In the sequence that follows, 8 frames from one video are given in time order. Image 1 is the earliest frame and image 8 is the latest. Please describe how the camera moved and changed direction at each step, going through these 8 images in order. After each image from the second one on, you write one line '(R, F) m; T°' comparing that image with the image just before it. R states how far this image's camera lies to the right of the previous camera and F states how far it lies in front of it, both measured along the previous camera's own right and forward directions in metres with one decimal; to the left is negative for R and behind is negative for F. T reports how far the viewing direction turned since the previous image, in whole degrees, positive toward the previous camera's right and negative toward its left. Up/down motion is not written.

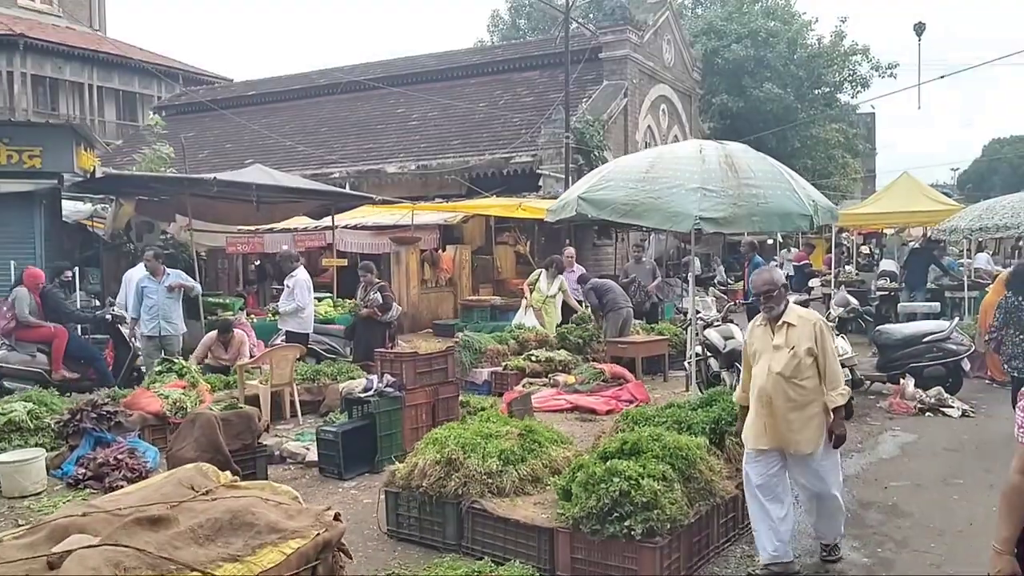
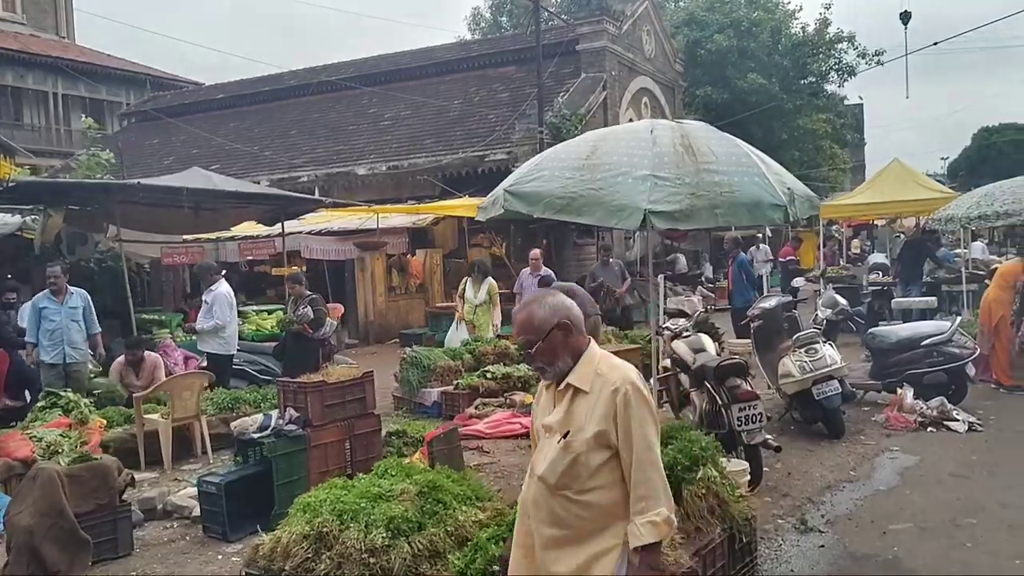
(+0.5, +1.0) m; 0°
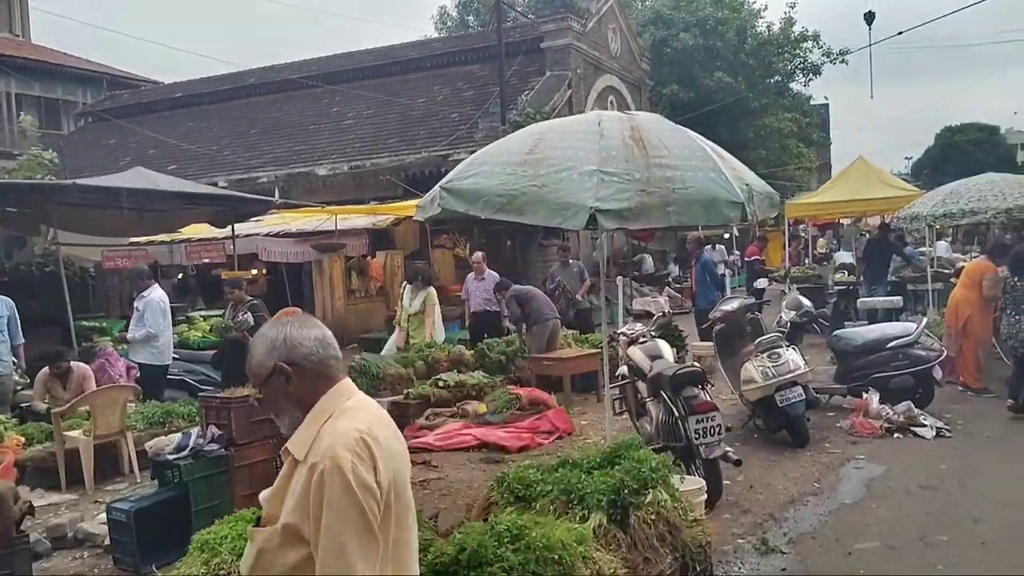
(+0.2, +0.4) m; +2°
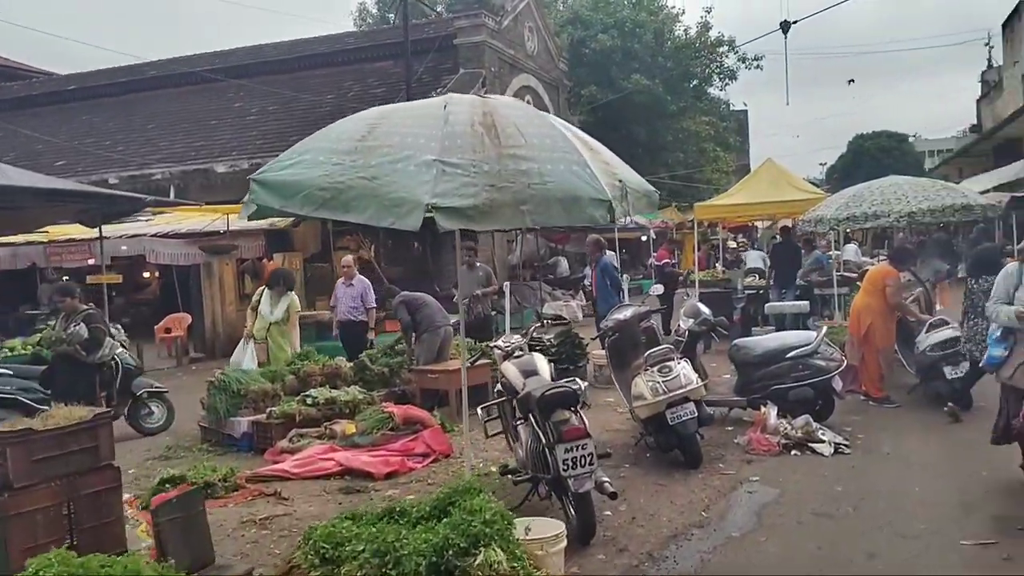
(+0.5, +0.7) m; +5°
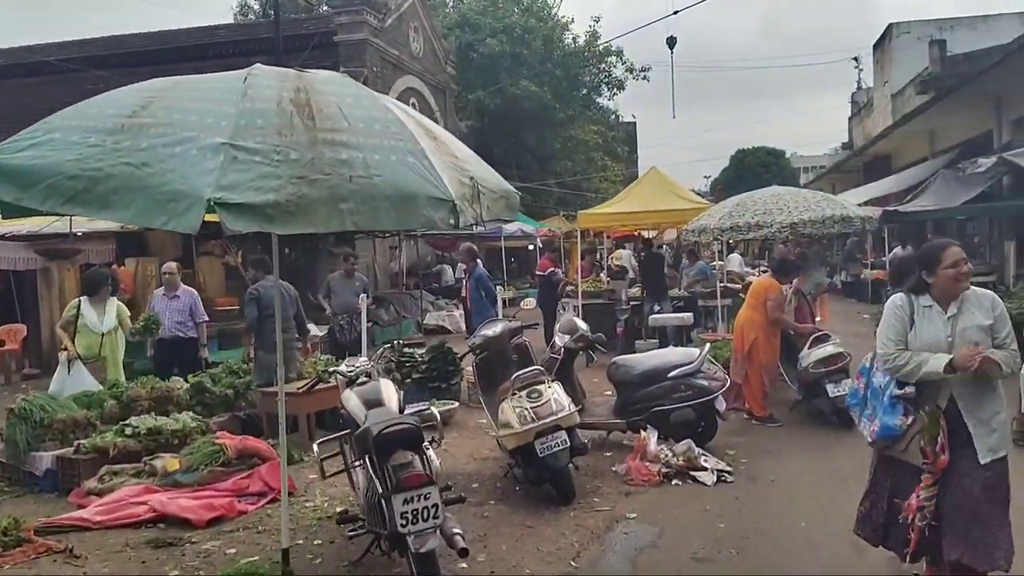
(+0.3, +0.7) m; +7°
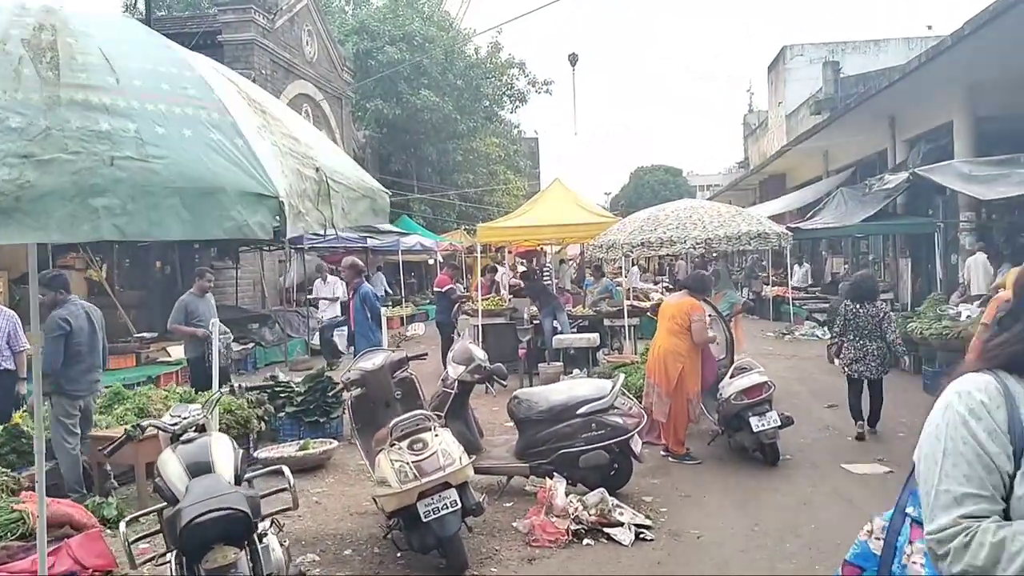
(+0.1, +1.0) m; +6°
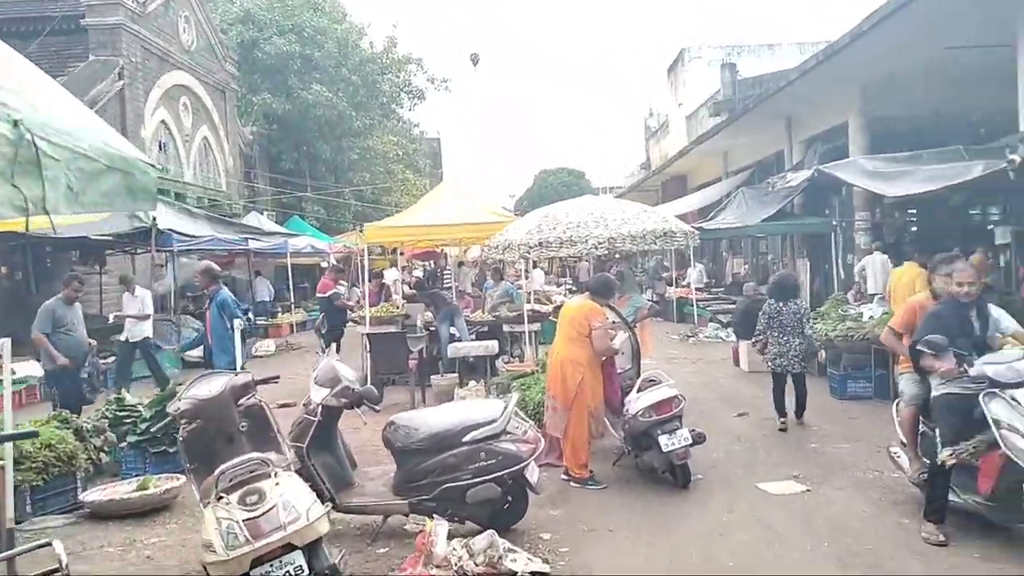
(+0.2, +0.9) m; +6°
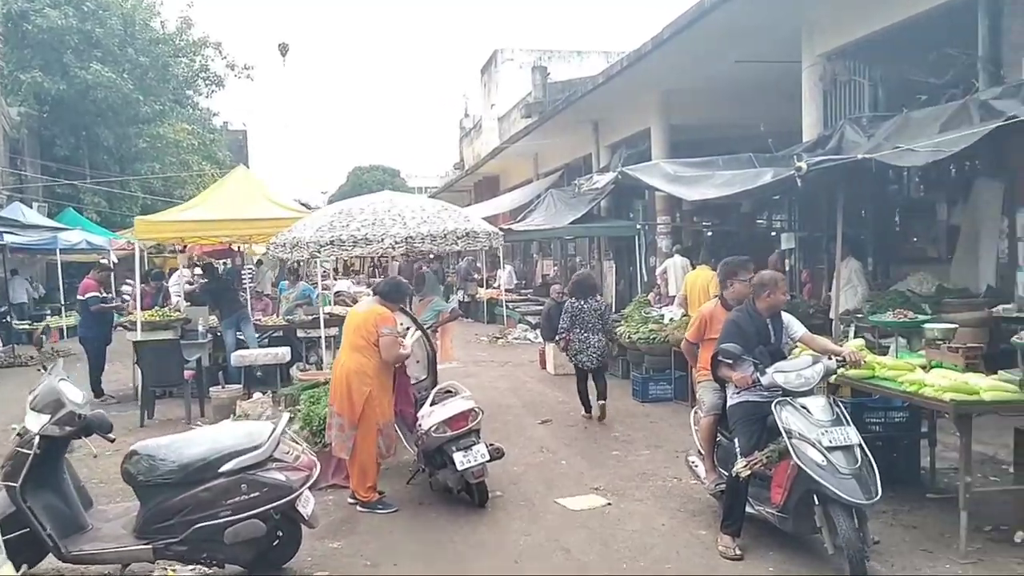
(+0.2, +0.5) m; +12°
